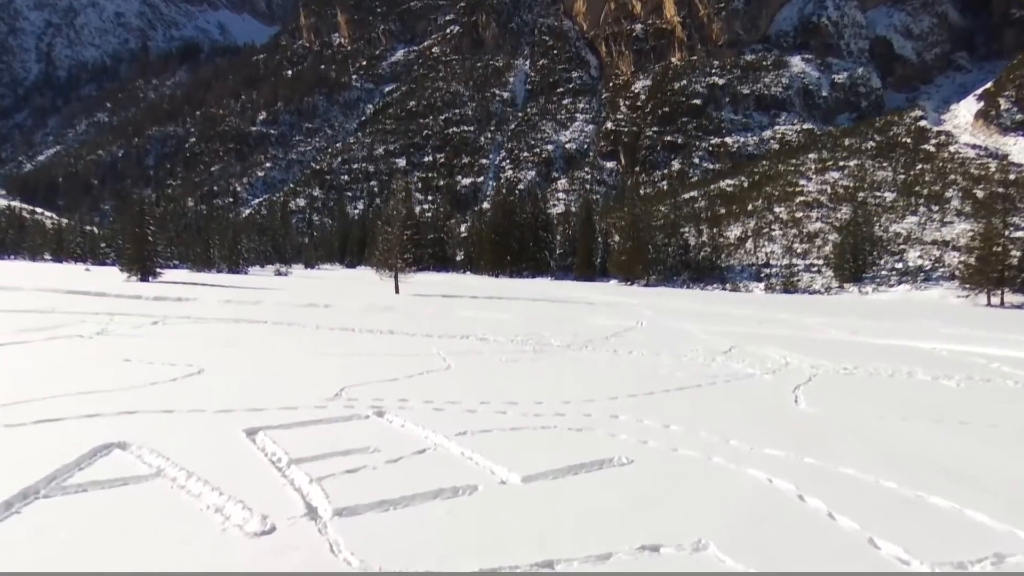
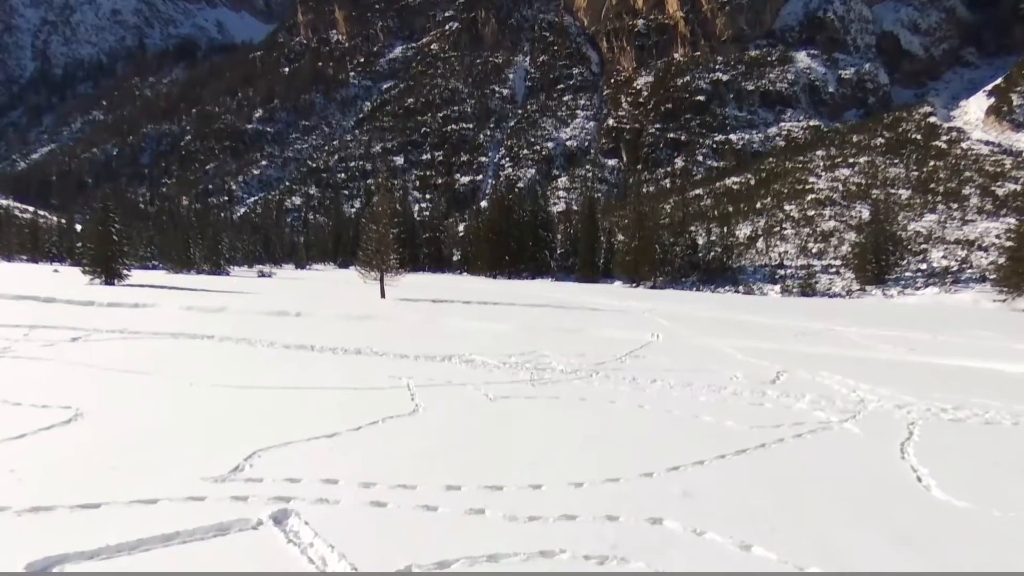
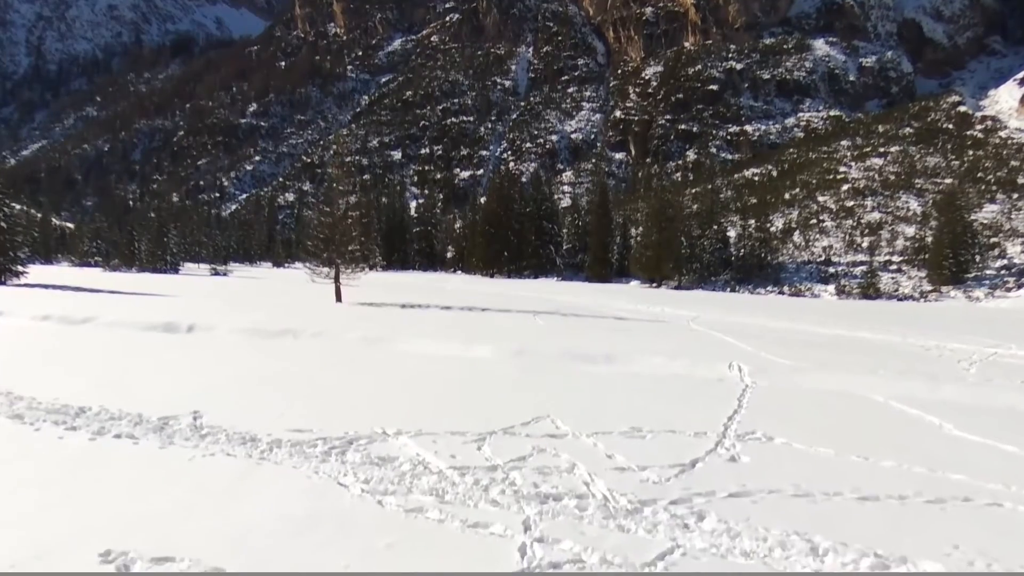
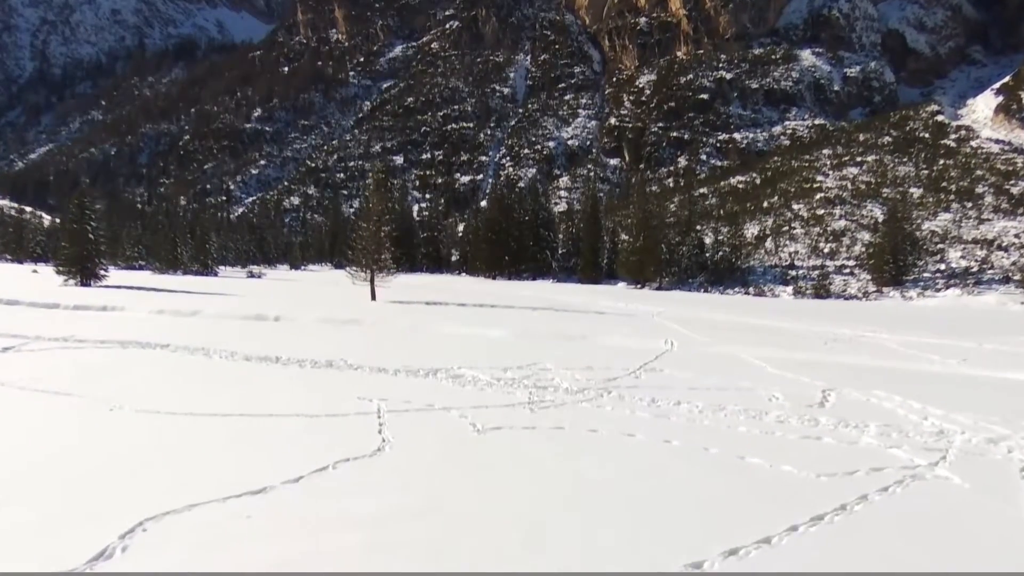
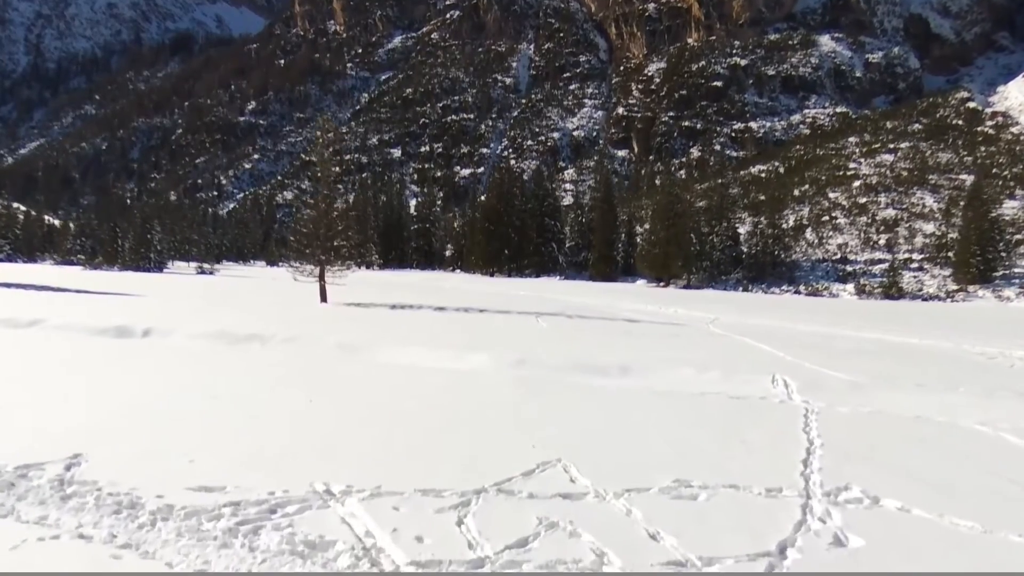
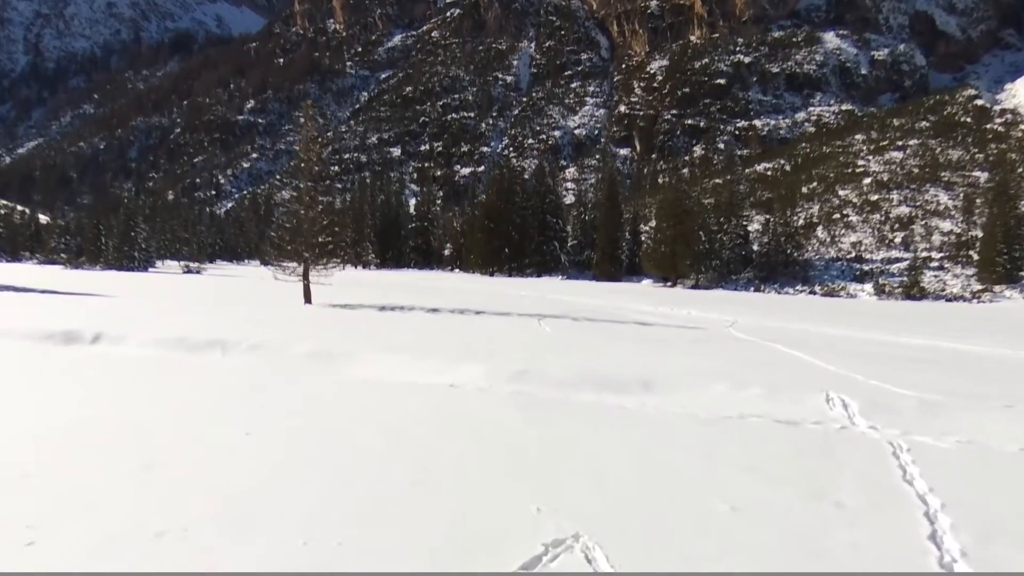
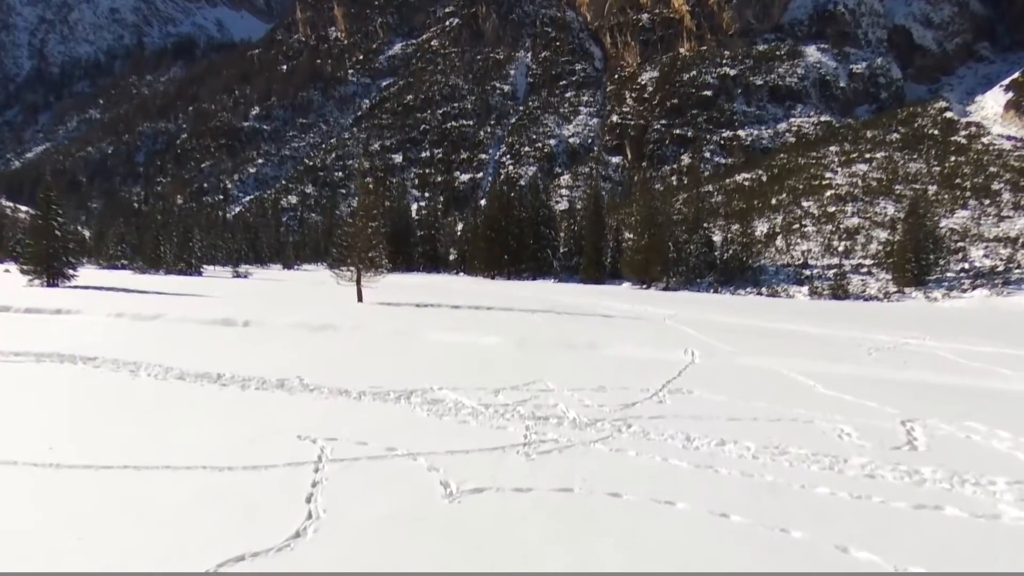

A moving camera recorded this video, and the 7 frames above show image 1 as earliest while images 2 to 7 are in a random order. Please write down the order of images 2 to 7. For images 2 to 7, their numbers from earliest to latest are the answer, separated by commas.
2, 4, 7, 3, 5, 6
